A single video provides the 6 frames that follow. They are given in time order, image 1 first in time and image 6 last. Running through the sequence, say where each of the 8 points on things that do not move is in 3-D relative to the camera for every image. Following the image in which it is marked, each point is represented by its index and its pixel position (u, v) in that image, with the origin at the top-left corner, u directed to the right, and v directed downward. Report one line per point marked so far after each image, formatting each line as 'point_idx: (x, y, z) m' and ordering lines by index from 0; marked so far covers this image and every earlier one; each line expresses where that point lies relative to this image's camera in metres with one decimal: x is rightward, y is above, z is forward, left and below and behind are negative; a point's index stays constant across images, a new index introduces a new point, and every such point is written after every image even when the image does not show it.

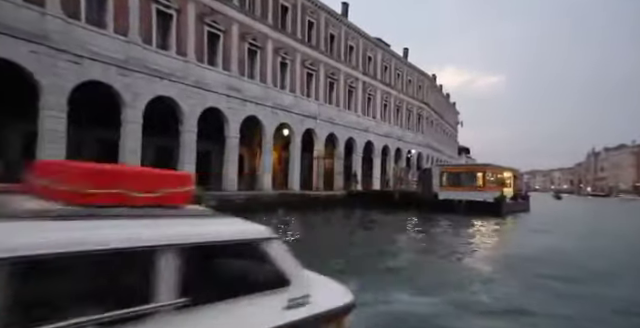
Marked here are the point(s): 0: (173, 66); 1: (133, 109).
0: (-6.4, +4.4, +18.7) m
1: (-7.4, +2.2, +16.9) m
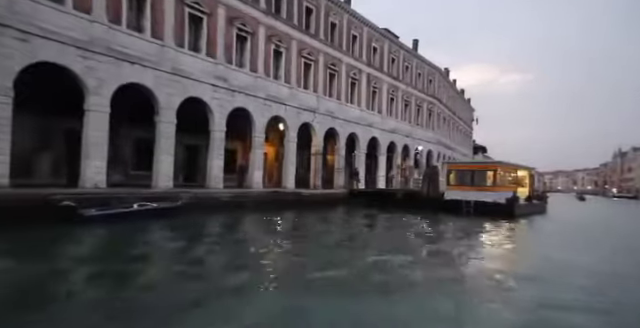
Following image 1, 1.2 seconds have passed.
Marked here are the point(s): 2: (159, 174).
0: (-6.9, +4.6, +17.0) m
1: (-8.1, +2.5, +15.2) m
2: (-6.8, -0.4, +17.8) m
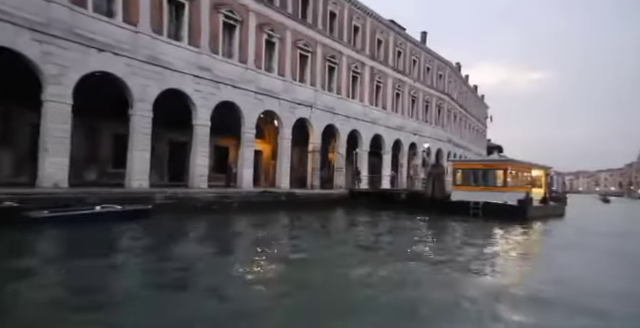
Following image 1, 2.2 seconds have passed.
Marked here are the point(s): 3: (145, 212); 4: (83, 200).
0: (-7.5, +4.8, +15.6) m
1: (-8.7, +2.6, +13.8) m
2: (-7.3, -0.3, +16.3) m
3: (-6.4, -1.7, +15.3) m
4: (-7.8, -1.2, +13.8) m
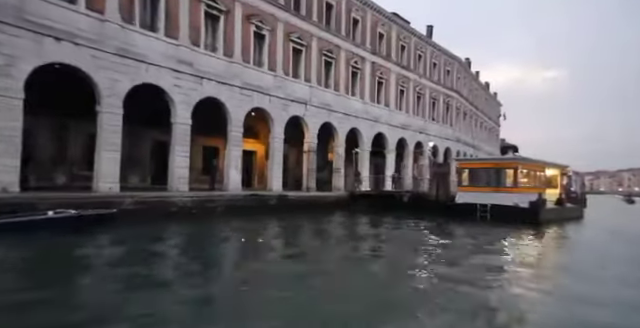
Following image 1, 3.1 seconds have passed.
0: (-8.1, +4.7, +14.2) m
1: (-9.4, +2.6, +12.5) m
2: (-7.9, -0.3, +14.9) m
3: (-7.0, -1.8, +13.8) m
4: (-8.5, -1.2, +12.4) m
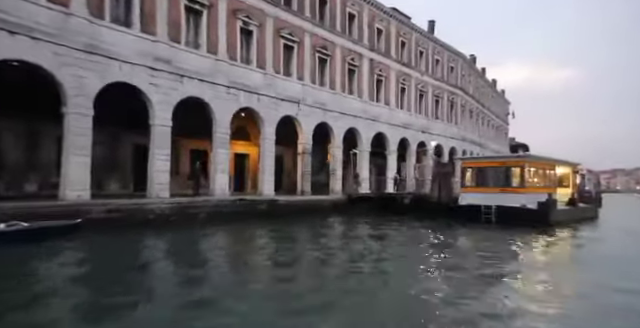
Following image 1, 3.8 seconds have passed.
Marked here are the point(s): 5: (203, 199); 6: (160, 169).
0: (-8.8, +4.6, +13.2) m
1: (-10.0, +2.4, +11.4) m
2: (-8.4, -0.5, +13.8) m
3: (-7.5, -1.9, +12.6) m
4: (-9.0, -1.4, +11.3) m
5: (-5.1, -1.5, +18.1) m
6: (-6.5, -0.2, +16.8) m
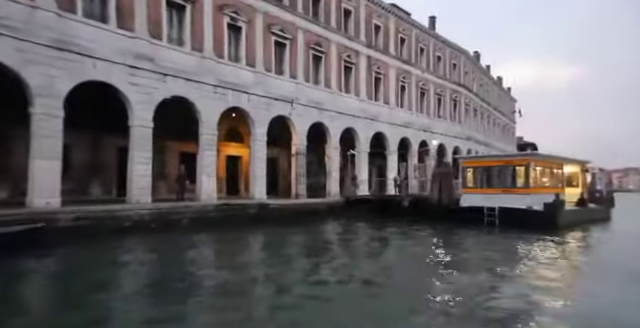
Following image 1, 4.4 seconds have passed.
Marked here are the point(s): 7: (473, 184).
0: (-9.3, +4.5, +12.4) m
1: (-10.5, +2.3, +10.6) m
2: (-8.8, -0.6, +12.9) m
3: (-8.0, -2.0, +11.7) m
4: (-9.5, -1.5, +10.4) m
5: (-5.4, -1.6, +17.2) m
6: (-6.9, -0.3, +15.9) m
7: (+7.0, -0.9, +19.1) m
